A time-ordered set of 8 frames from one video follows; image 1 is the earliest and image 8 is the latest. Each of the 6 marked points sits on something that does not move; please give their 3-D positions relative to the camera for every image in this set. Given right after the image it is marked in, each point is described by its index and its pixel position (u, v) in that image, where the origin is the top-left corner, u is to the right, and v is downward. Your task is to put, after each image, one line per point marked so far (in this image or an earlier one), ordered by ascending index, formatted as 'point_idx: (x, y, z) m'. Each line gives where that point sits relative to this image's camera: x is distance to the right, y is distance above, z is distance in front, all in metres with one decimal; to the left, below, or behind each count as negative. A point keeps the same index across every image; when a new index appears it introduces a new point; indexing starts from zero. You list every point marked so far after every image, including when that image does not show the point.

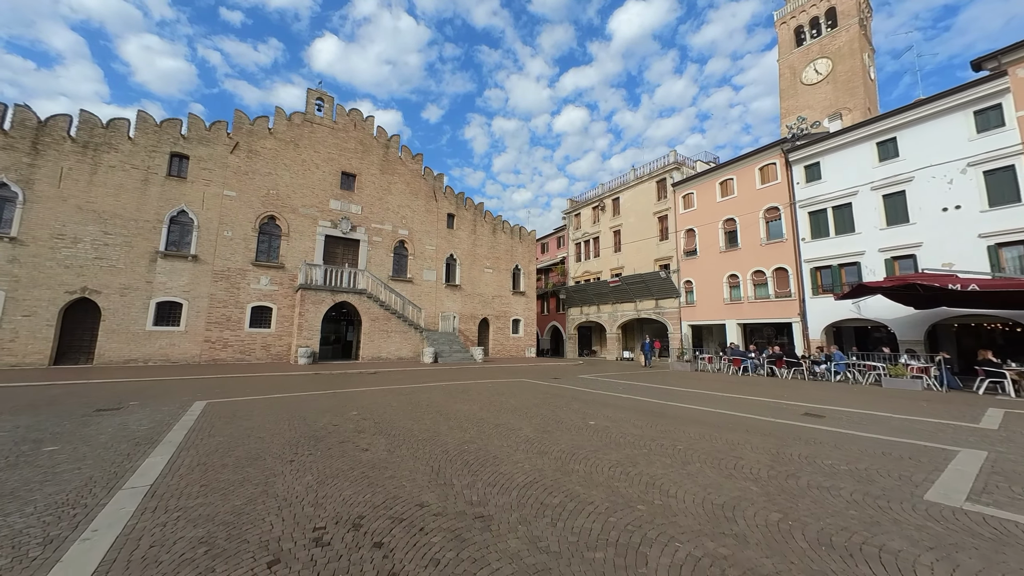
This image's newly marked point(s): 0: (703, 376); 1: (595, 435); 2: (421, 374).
0: (+8.7, -4.0, +16.7) m
1: (+1.3, -2.3, +5.8) m
2: (-4.1, -3.9, +16.3) m
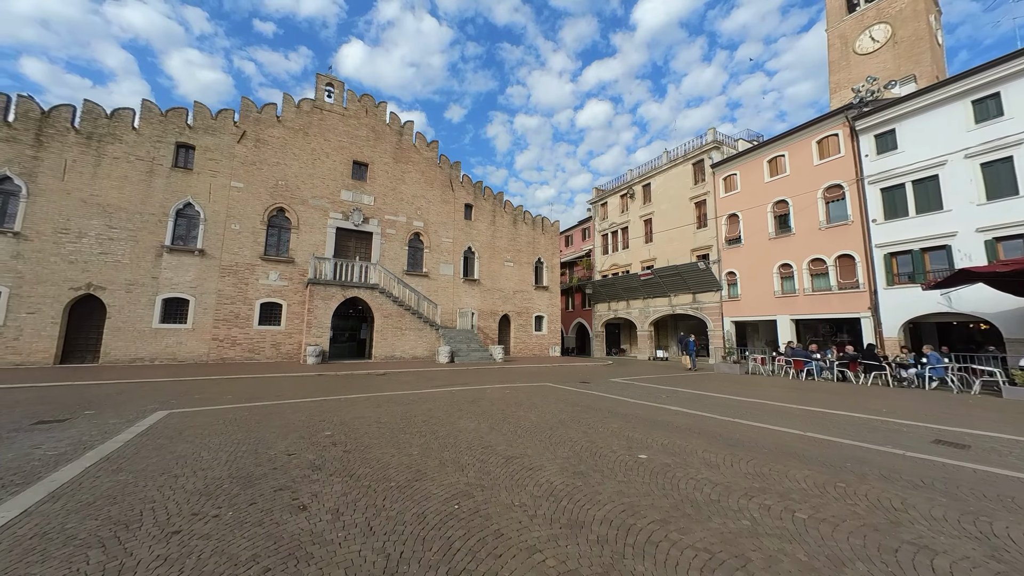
0: (+9.6, -3.6, +14.2) m
1: (+1.5, -2.1, +3.8) m
2: (-3.2, -3.6, +14.7) m
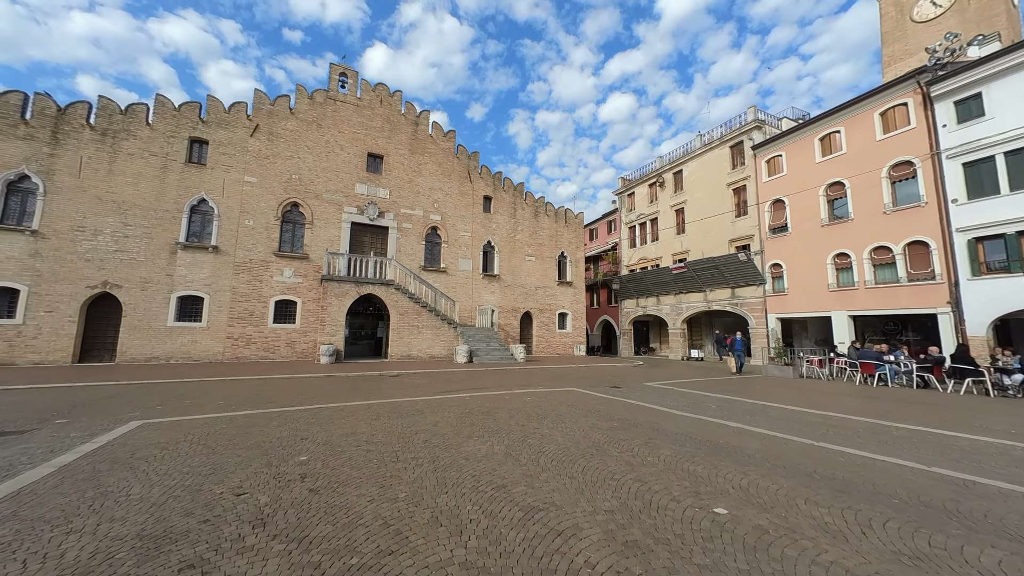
0: (+10.4, -3.3, +12.3) m
1: (+1.6, -1.9, +2.4) m
2: (-2.4, -3.4, +13.6) m
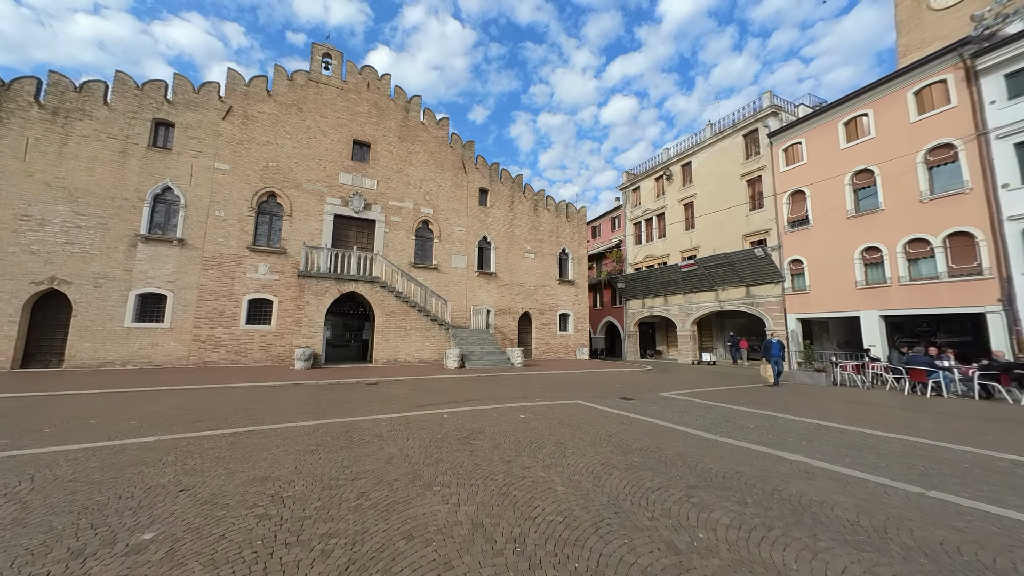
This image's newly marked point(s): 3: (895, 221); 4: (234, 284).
0: (+10.2, -3.2, +10.6) m
1: (+1.4, -1.7, +0.7) m
2: (-2.6, -3.2, +11.9) m
3: (+17.6, +3.1, +16.7) m
4: (-12.9, +0.2, +16.8) m
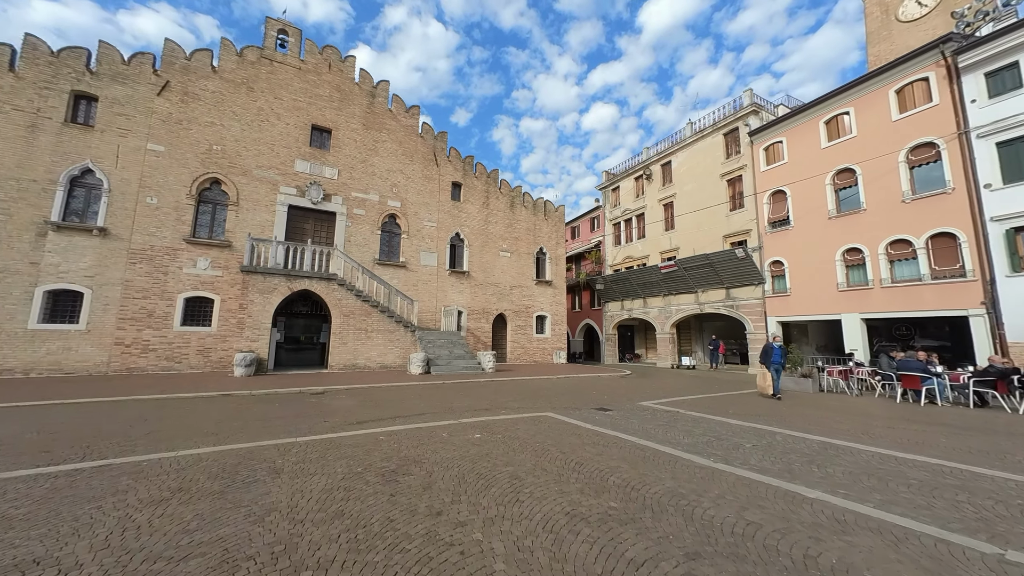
0: (+9.2, -3.2, +9.8) m
1: (+0.9, -1.5, -0.5) m
2: (-3.6, -3.1, +10.4) m
3: (+16.3, +3.0, +16.3) m
4: (-14.1, +0.3, +14.8) m
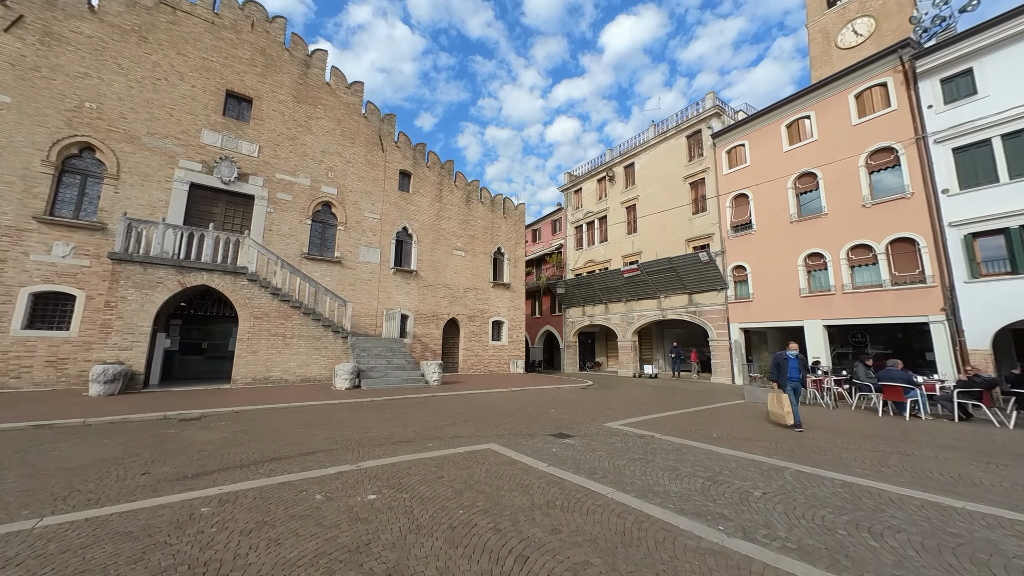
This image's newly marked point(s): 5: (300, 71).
0: (+7.8, -3.2, +8.6) m
1: (+0.7, -1.2, -2.4) m
2: (-5.0, -3.0, +8.0) m
3: (+14.3, +2.7, +16.0) m
4: (-15.9, +0.6, +11.3) m
5: (-10.1, +10.4, +17.3) m
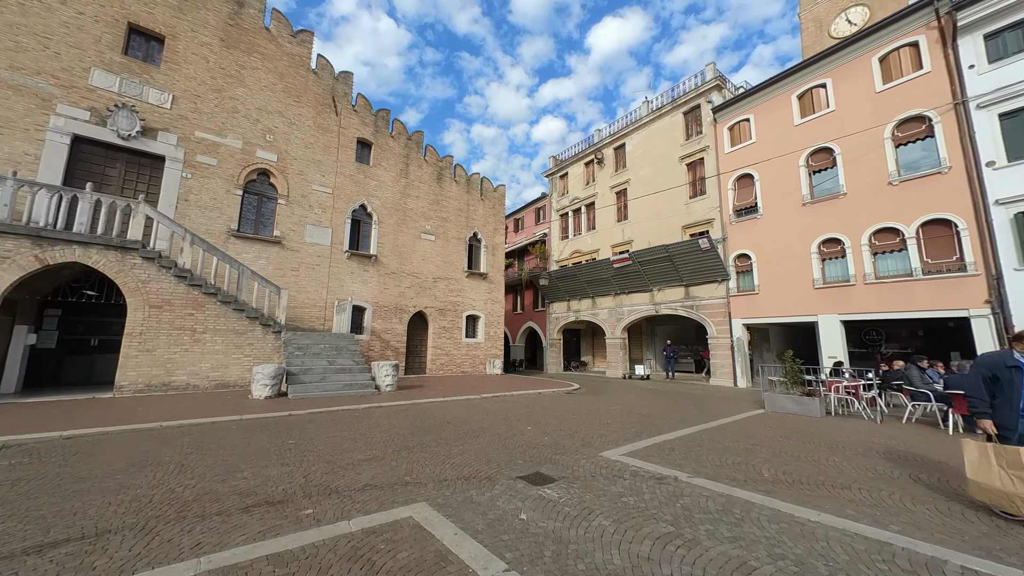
0: (+7.1, -2.8, +6.4) m
1: (+0.5, -0.8, -4.9) m
2: (-5.7, -2.4, +5.2) m
3: (+13.3, +3.1, +14.0) m
4: (-16.6, +1.2, +8.1) m
5: (-11.1, +10.9, +14.3) m
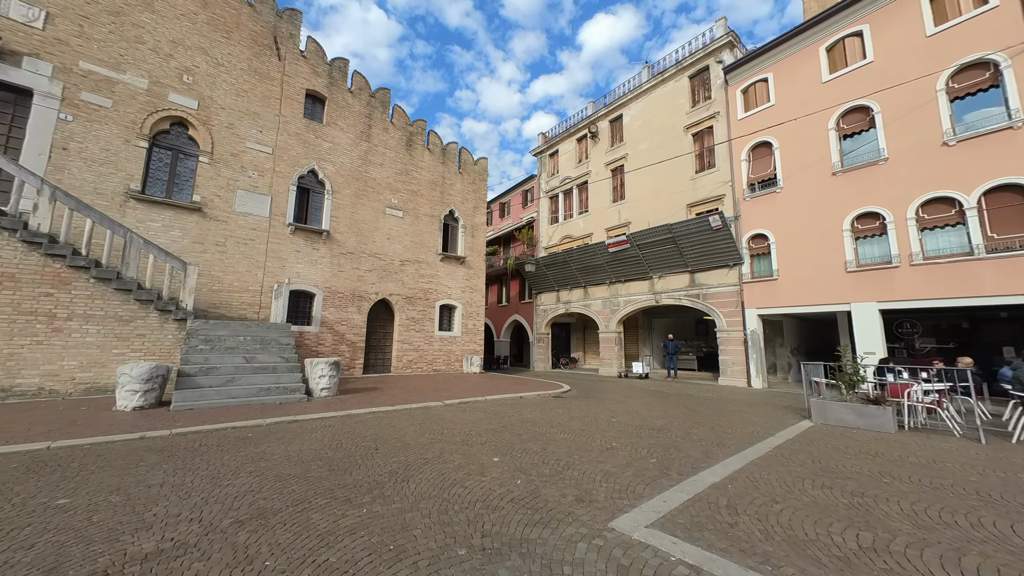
0: (+6.6, -2.3, +4.0) m
1: (+0.2, -0.4, -7.5) m
2: (-6.2, -1.9, +2.5) m
3: (+12.6, +3.7, +11.7) m
4: (-17.2, +1.8, +5.1) m
5: (-11.7, +11.6, +11.3) m
